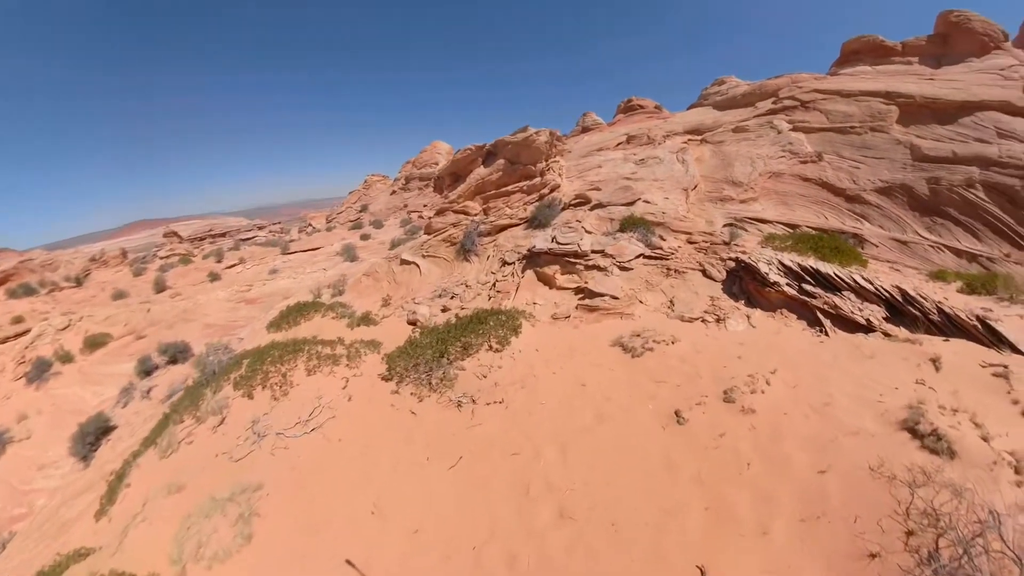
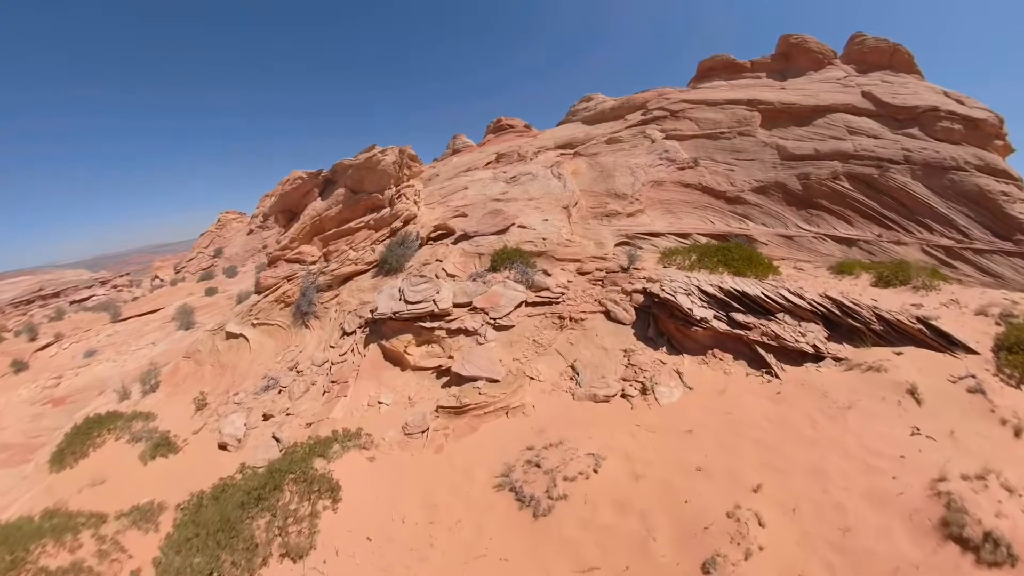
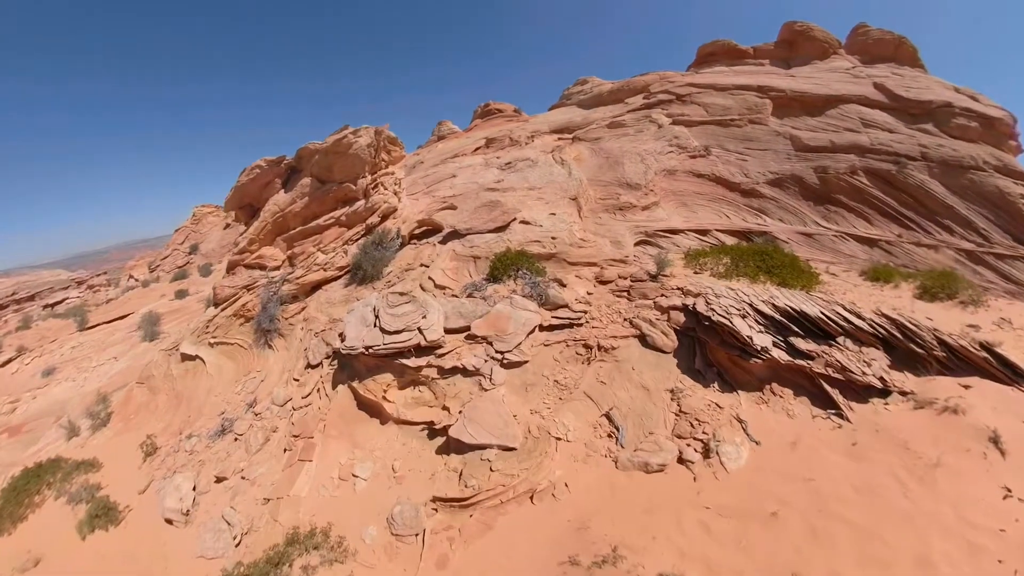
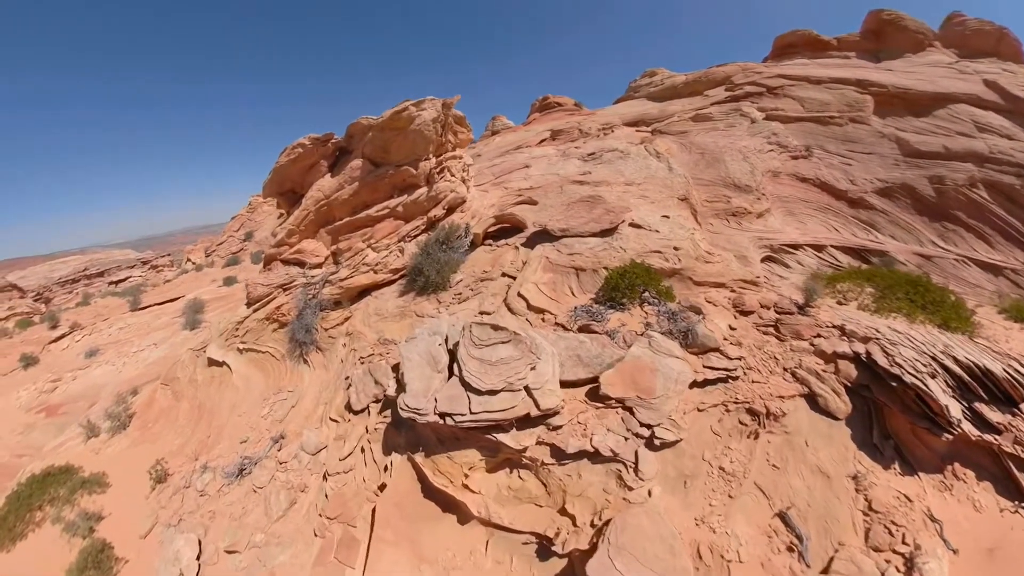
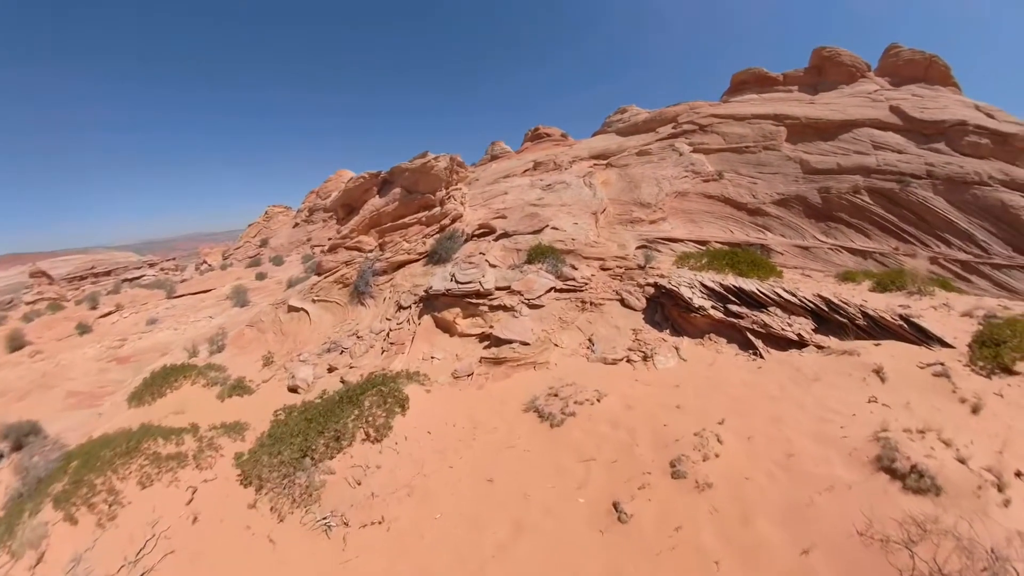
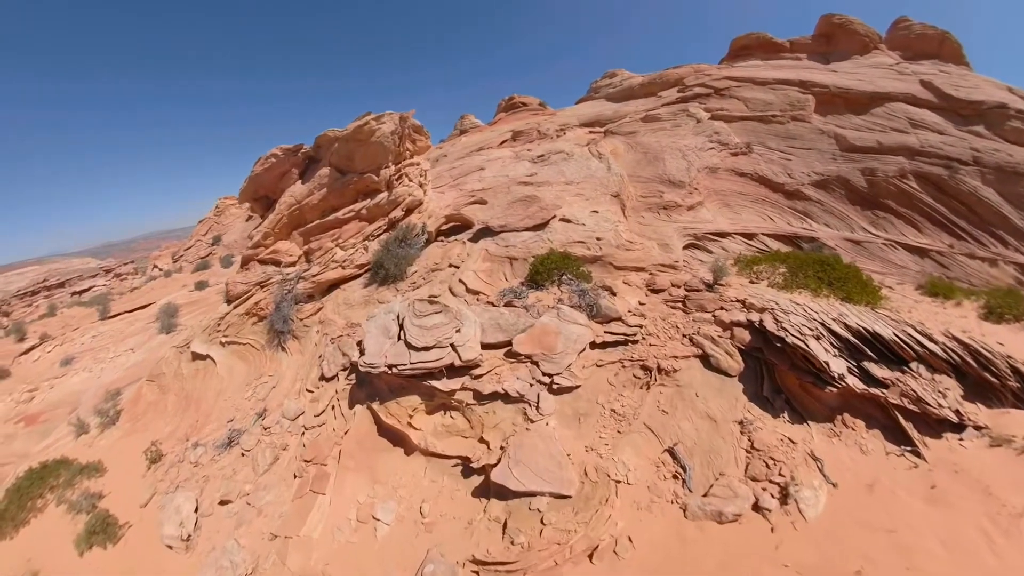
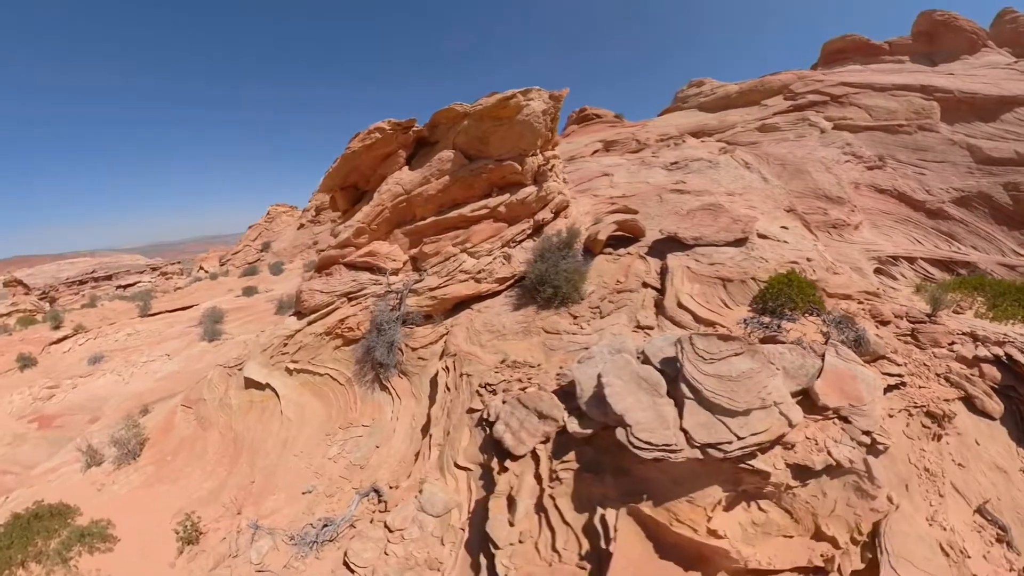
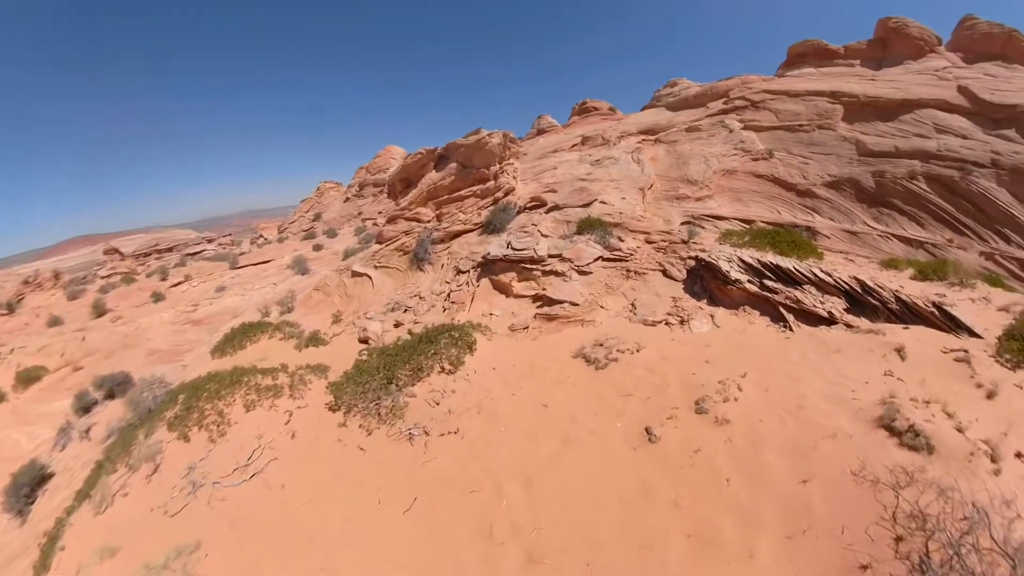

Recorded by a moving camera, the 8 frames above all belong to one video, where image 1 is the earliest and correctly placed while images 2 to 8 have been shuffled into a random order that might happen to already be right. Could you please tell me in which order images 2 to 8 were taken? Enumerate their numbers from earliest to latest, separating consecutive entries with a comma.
8, 5, 2, 3, 6, 4, 7
